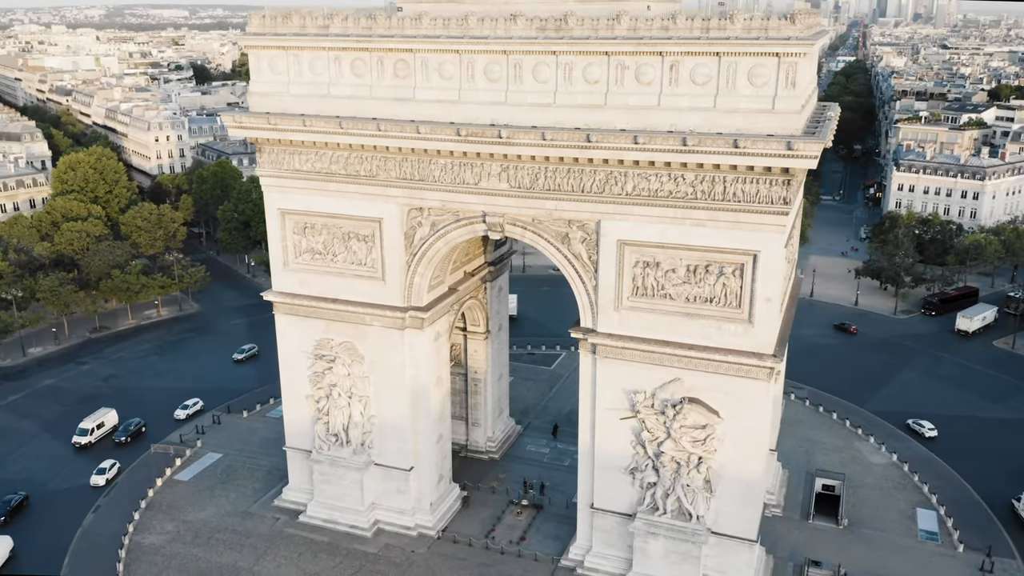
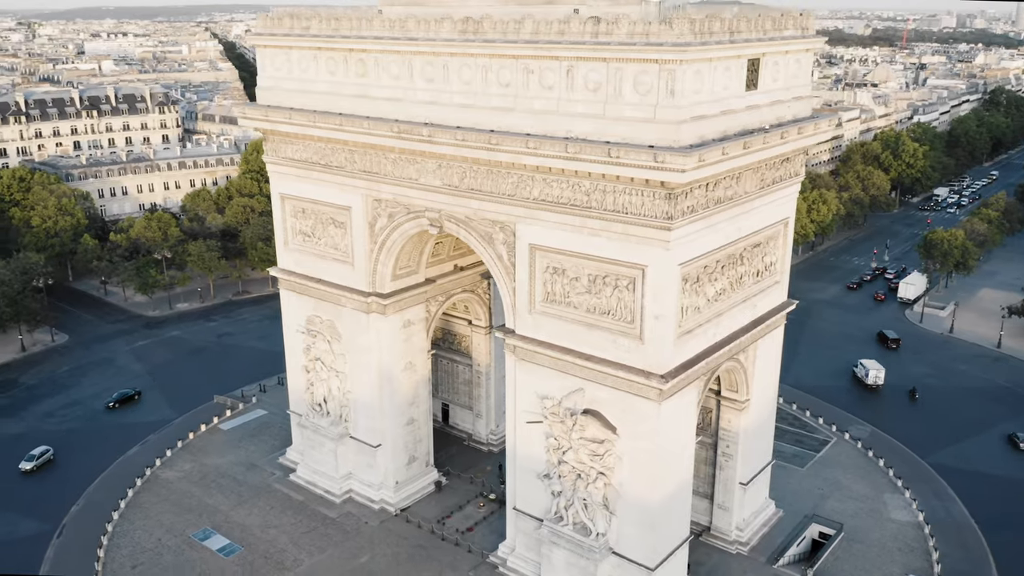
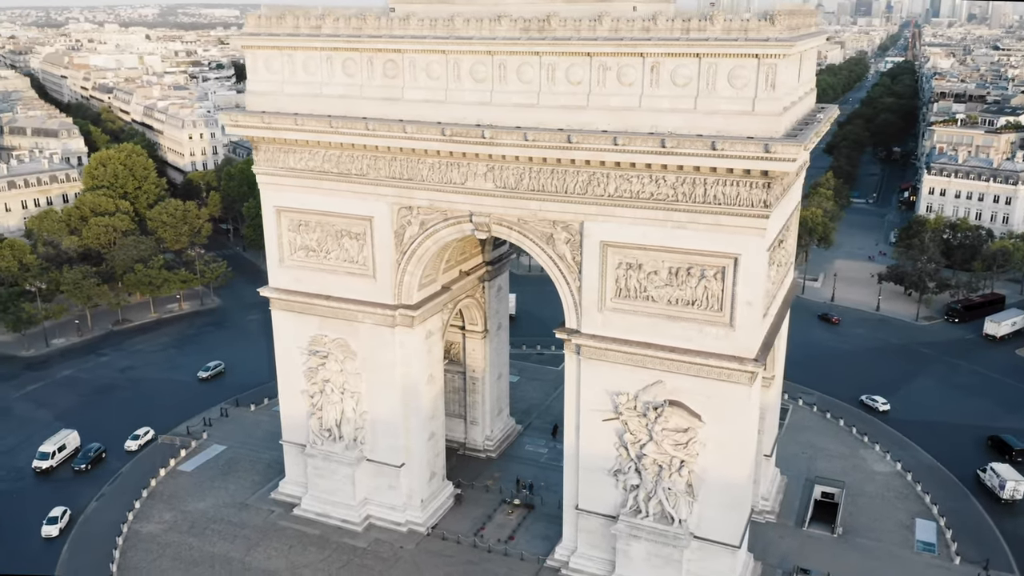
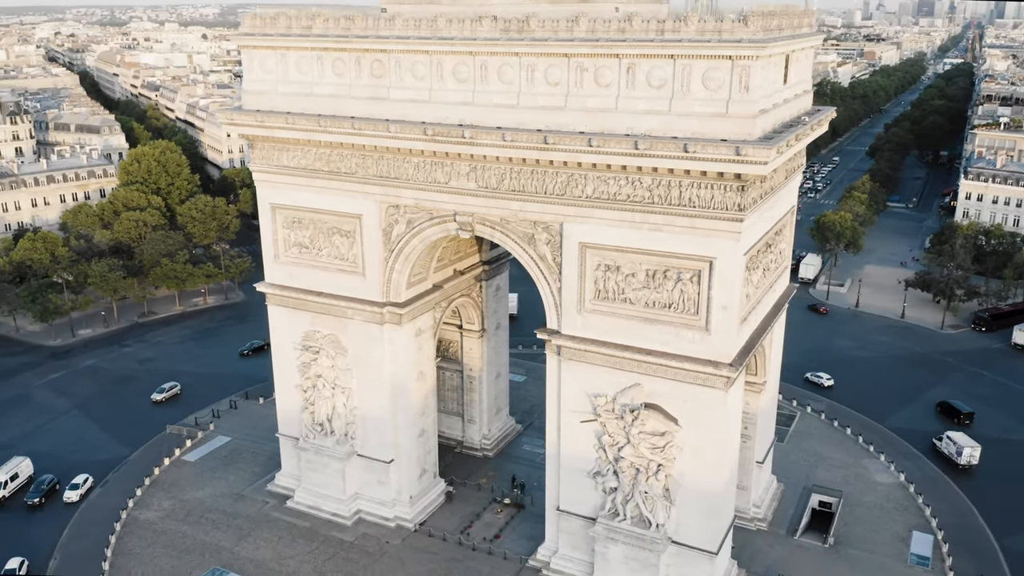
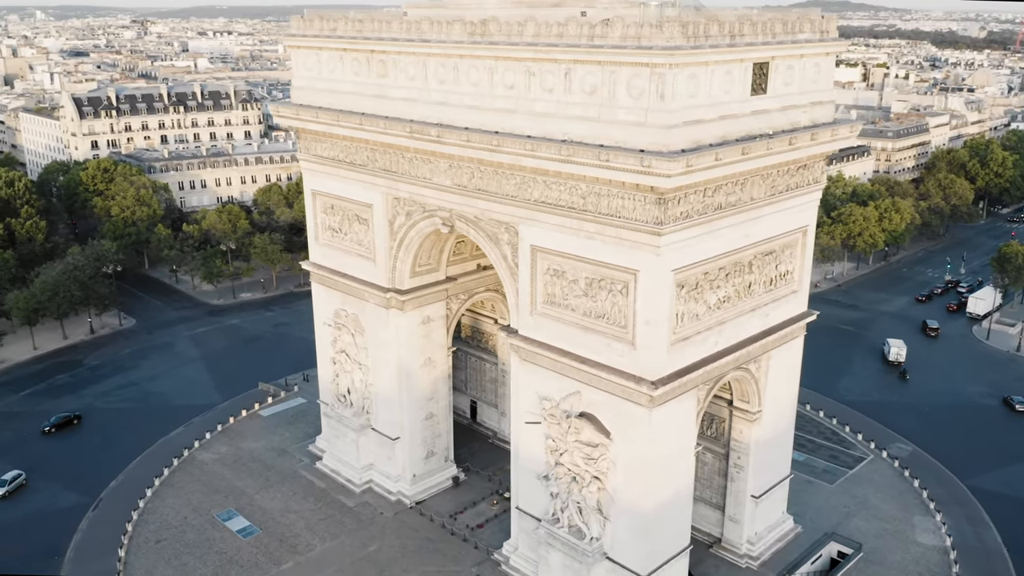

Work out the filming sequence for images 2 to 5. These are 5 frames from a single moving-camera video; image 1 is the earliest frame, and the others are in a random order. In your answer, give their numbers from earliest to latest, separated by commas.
3, 4, 2, 5
